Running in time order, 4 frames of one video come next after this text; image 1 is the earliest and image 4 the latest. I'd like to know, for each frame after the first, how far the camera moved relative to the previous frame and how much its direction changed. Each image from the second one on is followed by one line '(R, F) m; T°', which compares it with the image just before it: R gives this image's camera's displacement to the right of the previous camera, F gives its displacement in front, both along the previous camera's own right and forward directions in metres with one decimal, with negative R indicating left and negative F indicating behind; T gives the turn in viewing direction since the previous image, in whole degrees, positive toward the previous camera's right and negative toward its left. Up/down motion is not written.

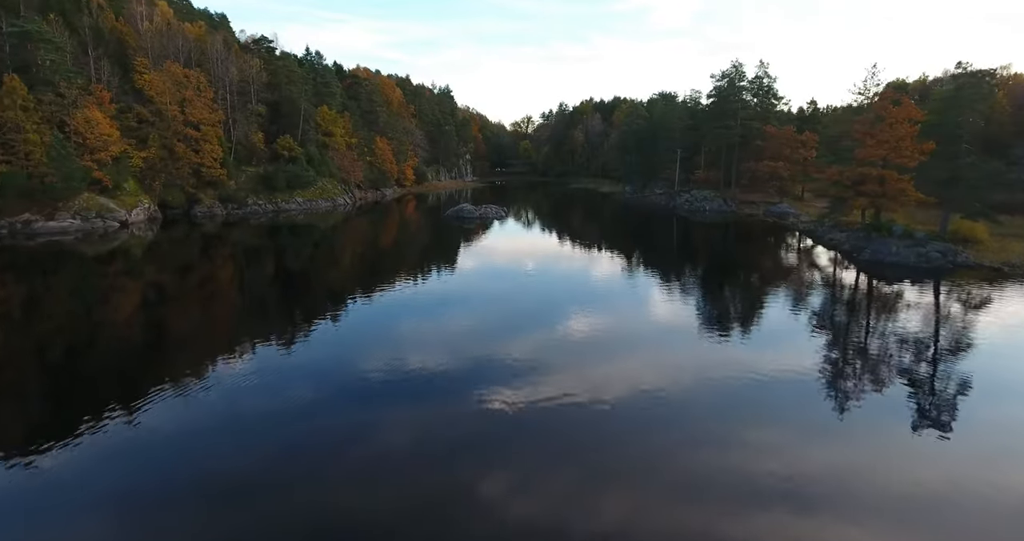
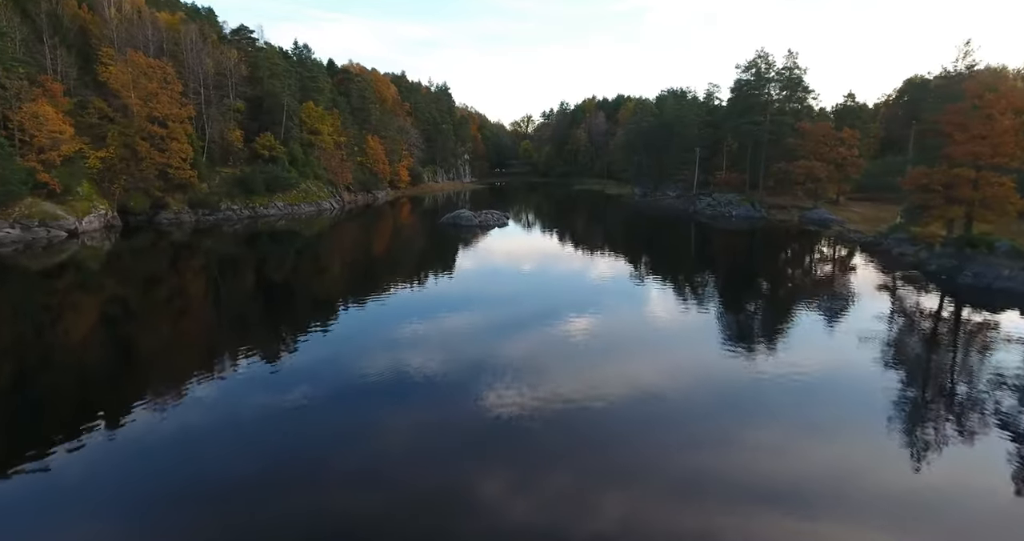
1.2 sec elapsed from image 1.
(-0.2, +2.4) m; 0°
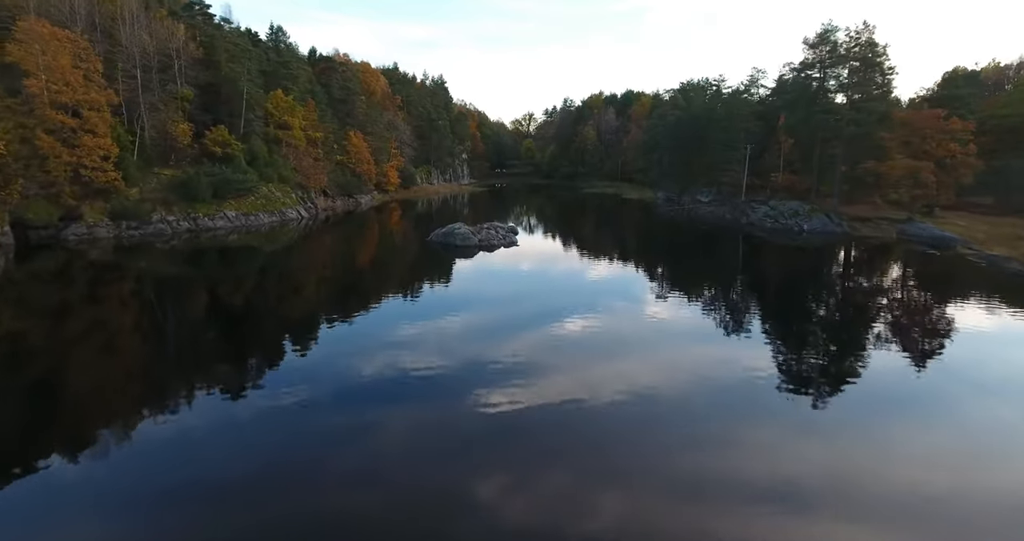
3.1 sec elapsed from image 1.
(-0.3, +4.6) m; 0°
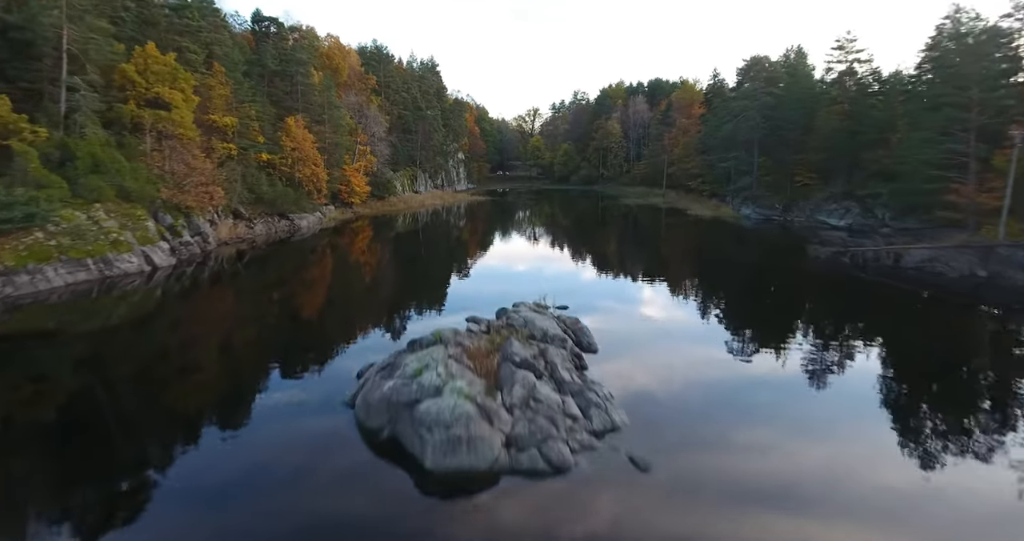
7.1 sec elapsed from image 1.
(-0.8, +9.8) m; 0°
